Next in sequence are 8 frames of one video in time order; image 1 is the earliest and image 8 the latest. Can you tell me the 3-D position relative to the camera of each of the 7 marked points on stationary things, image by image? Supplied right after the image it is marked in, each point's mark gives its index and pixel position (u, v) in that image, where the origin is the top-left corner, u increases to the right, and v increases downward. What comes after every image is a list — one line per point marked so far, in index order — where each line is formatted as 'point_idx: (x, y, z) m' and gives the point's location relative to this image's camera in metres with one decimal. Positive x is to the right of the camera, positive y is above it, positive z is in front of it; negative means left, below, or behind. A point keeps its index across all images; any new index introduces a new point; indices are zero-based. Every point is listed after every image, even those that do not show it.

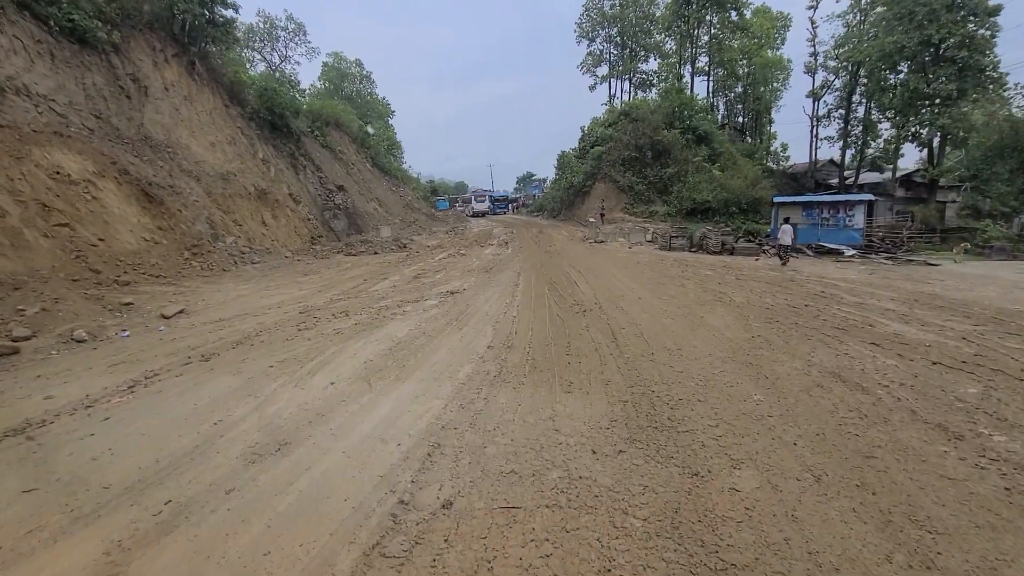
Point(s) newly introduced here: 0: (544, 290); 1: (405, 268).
0: (+0.6, -0.1, +10.0) m
1: (-3.1, +0.5, +14.3) m
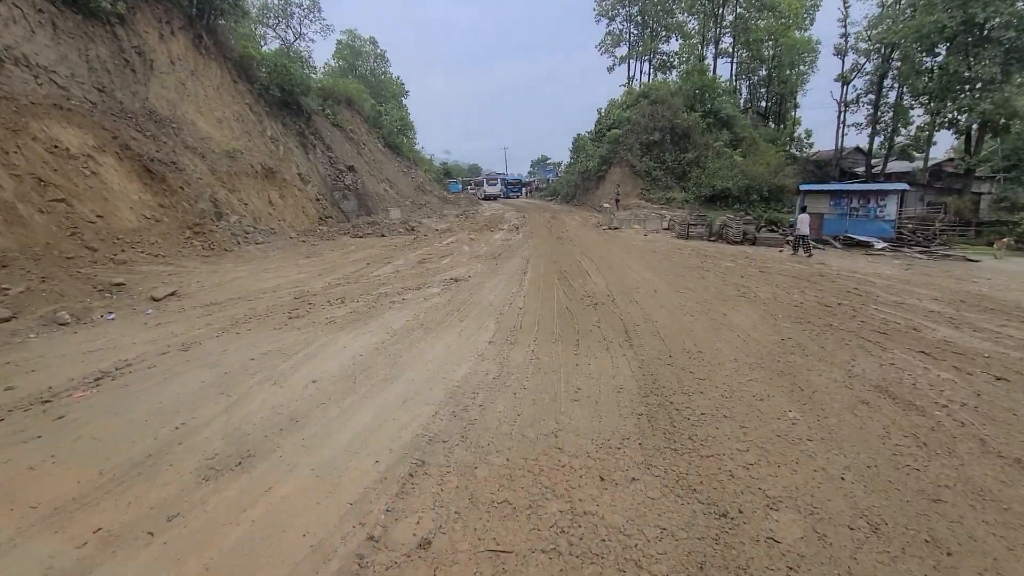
0: (+0.8, +0.1, +9.4) m
1: (-2.8, +1.0, +13.8) m
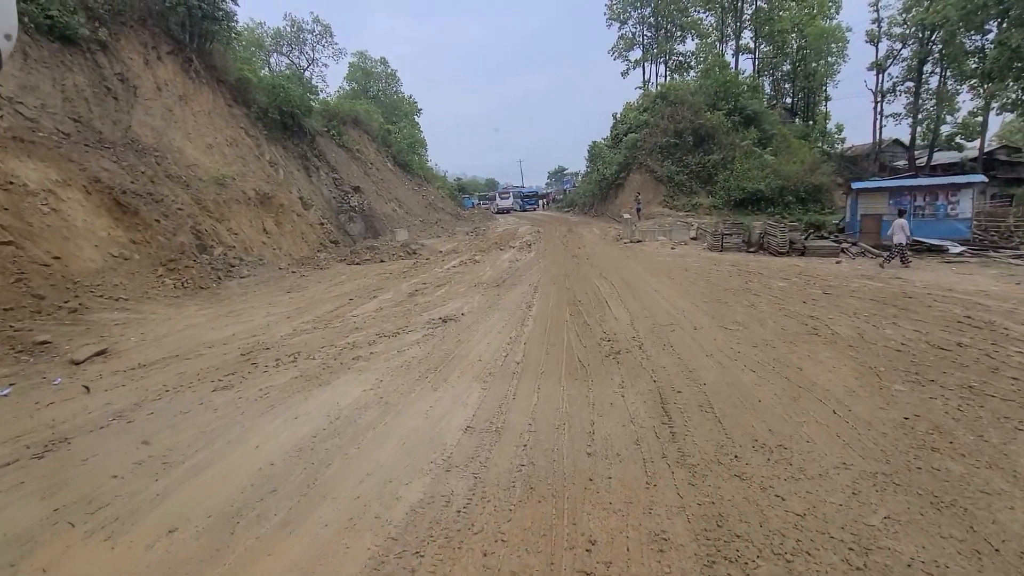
0: (+0.8, -0.4, +7.6) m
1: (-2.6, +0.1, +12.1) m
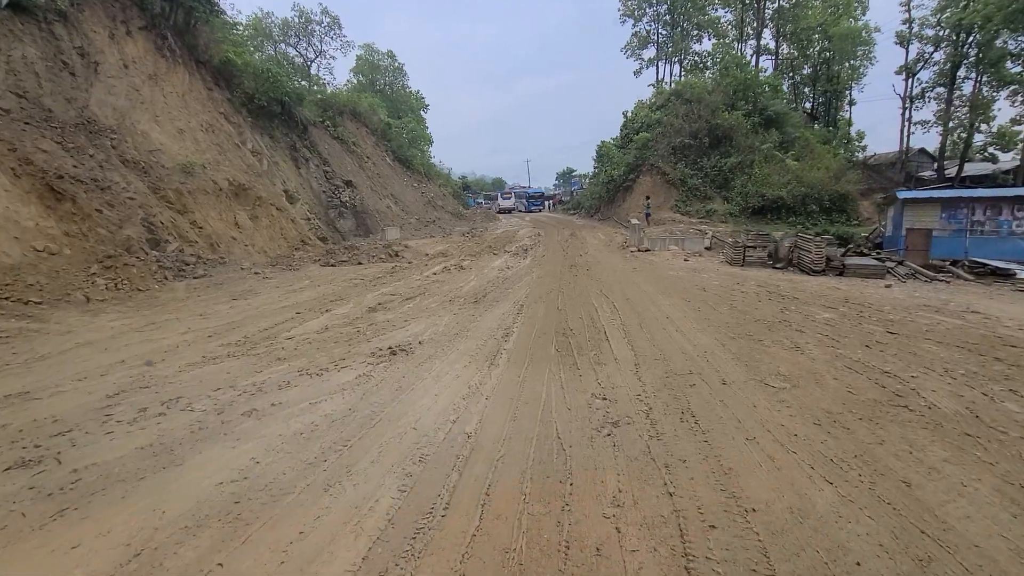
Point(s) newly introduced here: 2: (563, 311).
0: (+0.4, -0.8, +5.8) m
1: (-2.9, -0.1, +10.4) m
2: (+0.8, -0.4, +7.8) m
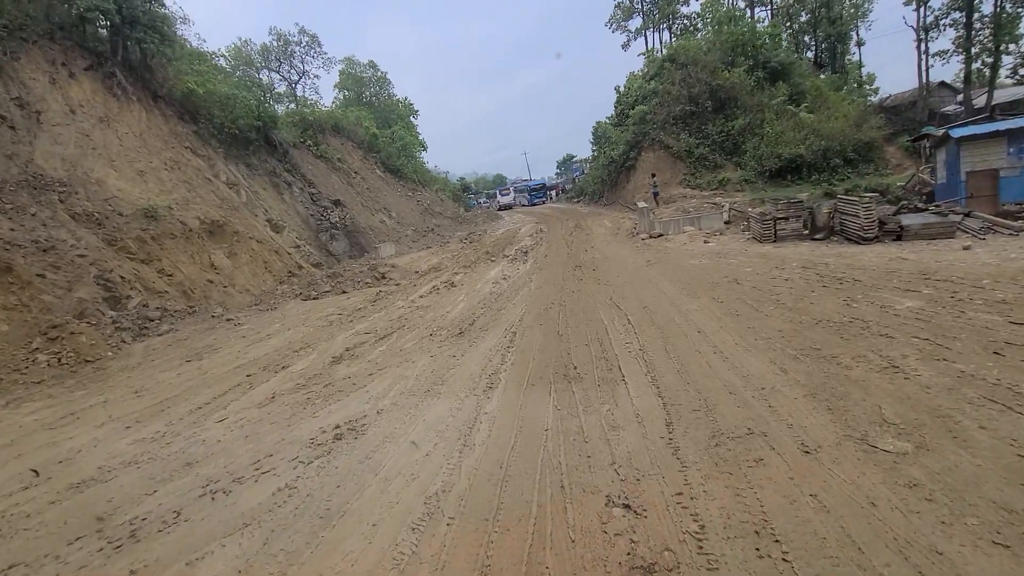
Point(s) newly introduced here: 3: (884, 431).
0: (+0.3, -1.1, +4.2) m
1: (-3.0, -0.8, +8.9) m
2: (+0.7, -0.6, +6.2) m
3: (+2.4, -0.9, +3.2) m
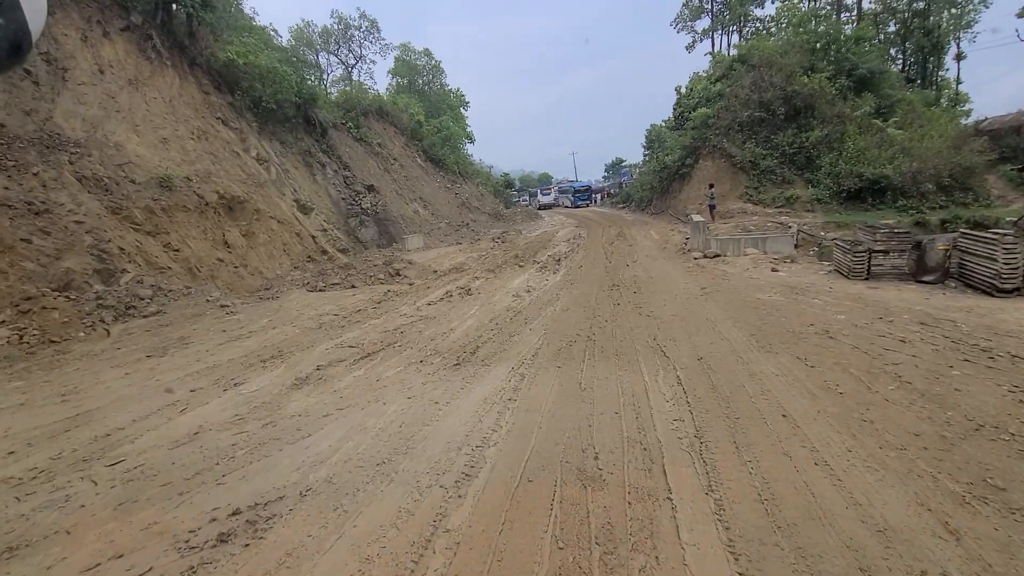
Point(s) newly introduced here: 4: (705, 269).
0: (+0.1, -1.4, +2.6) m
1: (-2.8, -0.8, +7.5) m
2: (+0.7, -1.0, +4.5) m
3: (+2.2, -1.4, +1.4) m
4: (+4.2, +0.5, +10.8) m
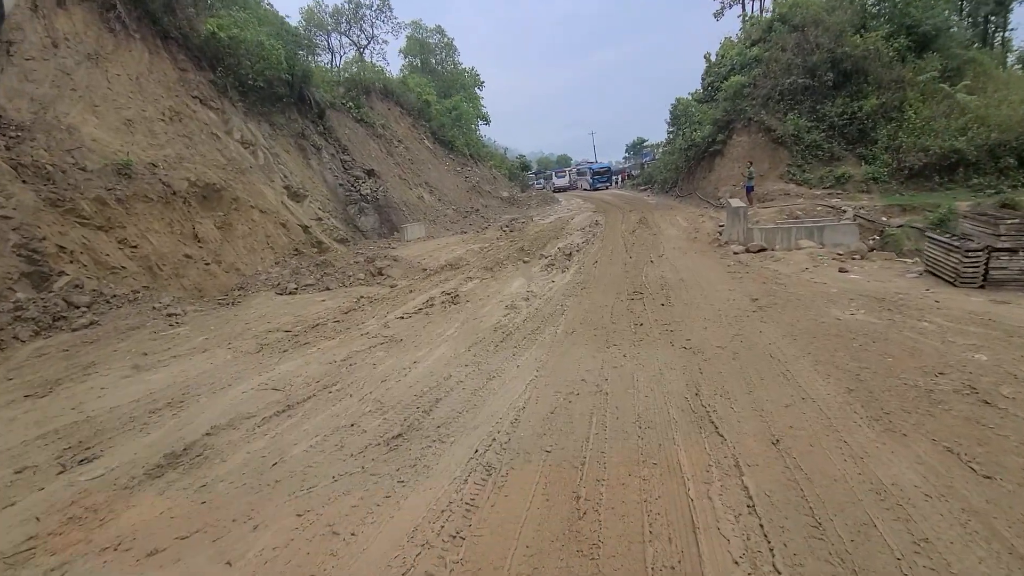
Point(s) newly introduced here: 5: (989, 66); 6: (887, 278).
0: (-0.2, -1.8, +0.7) m
1: (-2.9, -1.0, +5.6) m
2: (+0.4, -1.3, +2.5) m
3: (+1.8, -1.8, -0.6) m
4: (+4.2, +0.4, +8.6) m
5: (+18.2, +8.4, +18.9) m
6: (+5.5, +0.2, +7.2) m
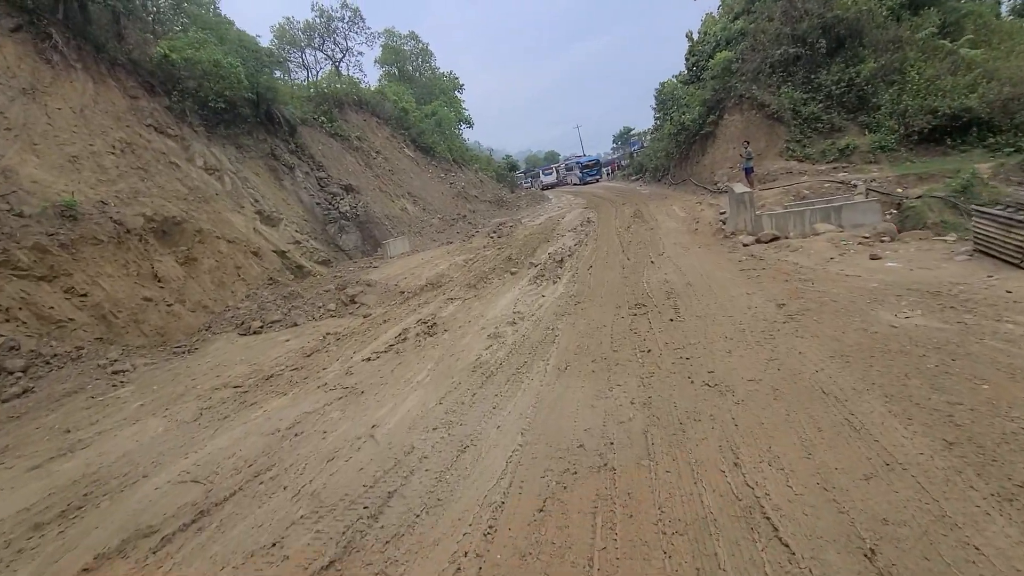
0: (-0.3, -2.1, -0.4) m
1: (-3.1, -1.6, +4.6) m
2: (+0.3, -1.6, +1.5) m
3: (+1.7, -2.0, -1.7) m
4: (+3.9, +0.4, +7.5) m
5: (+17.1, +9.7, +17.8) m
6: (+5.2, +0.3, +6.1) m
